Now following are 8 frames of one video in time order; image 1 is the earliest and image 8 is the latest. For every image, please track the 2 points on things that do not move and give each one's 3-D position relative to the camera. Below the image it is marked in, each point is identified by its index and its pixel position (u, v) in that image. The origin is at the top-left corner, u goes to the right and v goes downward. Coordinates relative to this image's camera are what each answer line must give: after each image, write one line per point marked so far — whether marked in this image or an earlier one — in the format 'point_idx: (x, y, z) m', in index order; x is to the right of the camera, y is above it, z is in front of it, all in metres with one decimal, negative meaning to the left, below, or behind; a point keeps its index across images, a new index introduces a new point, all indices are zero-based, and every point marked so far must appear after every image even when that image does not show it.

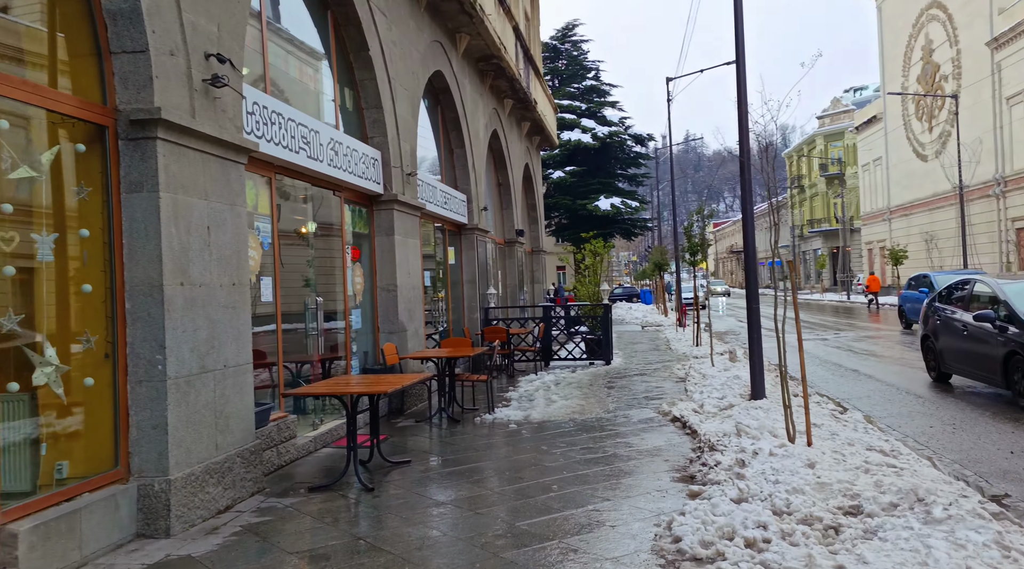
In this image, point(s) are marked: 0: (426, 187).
0: (-1.3, +1.5, +11.7) m
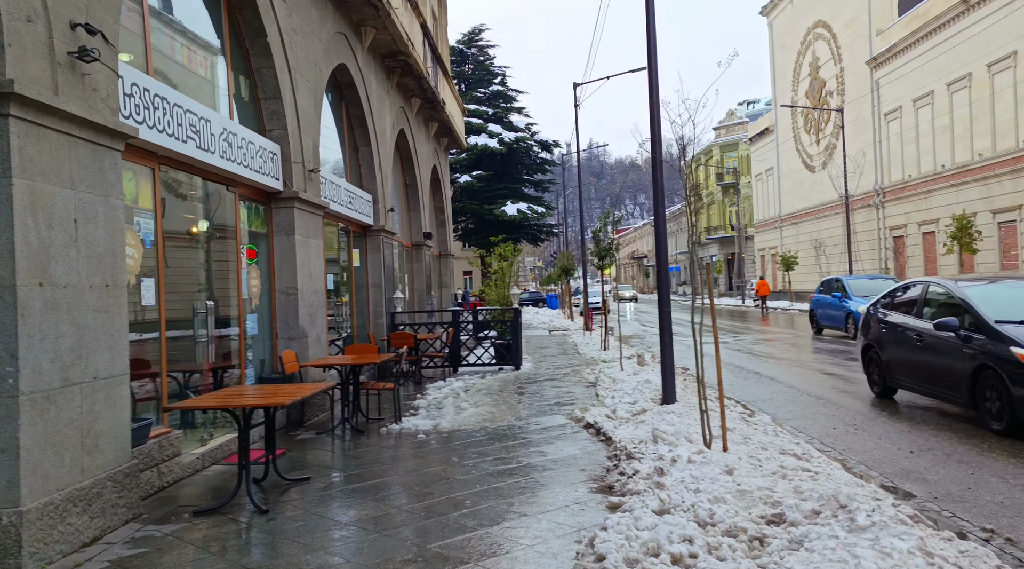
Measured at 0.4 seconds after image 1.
0: (-2.6, +1.4, +11.1) m
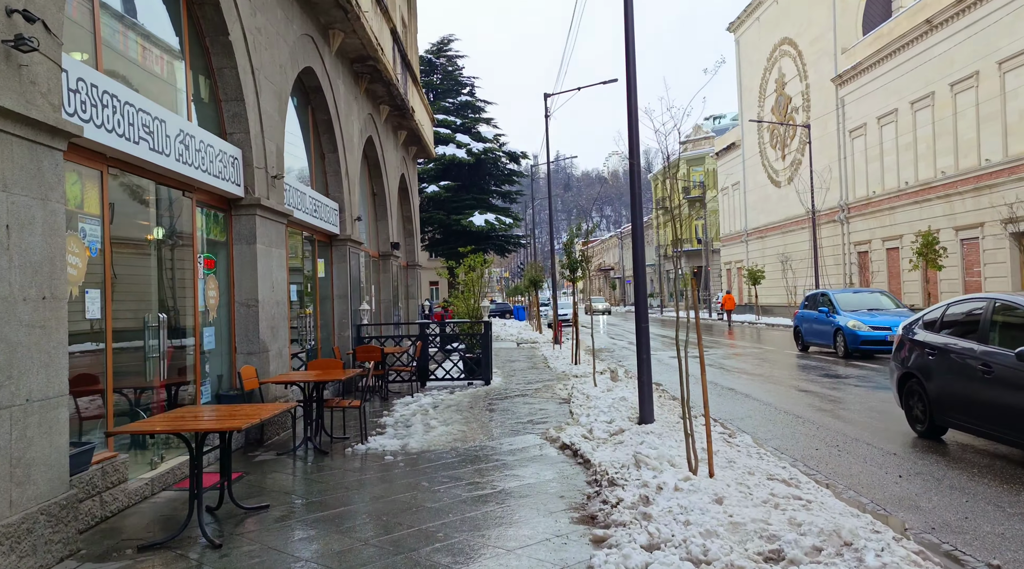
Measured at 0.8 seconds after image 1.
0: (-3.0, +1.3, +10.7) m
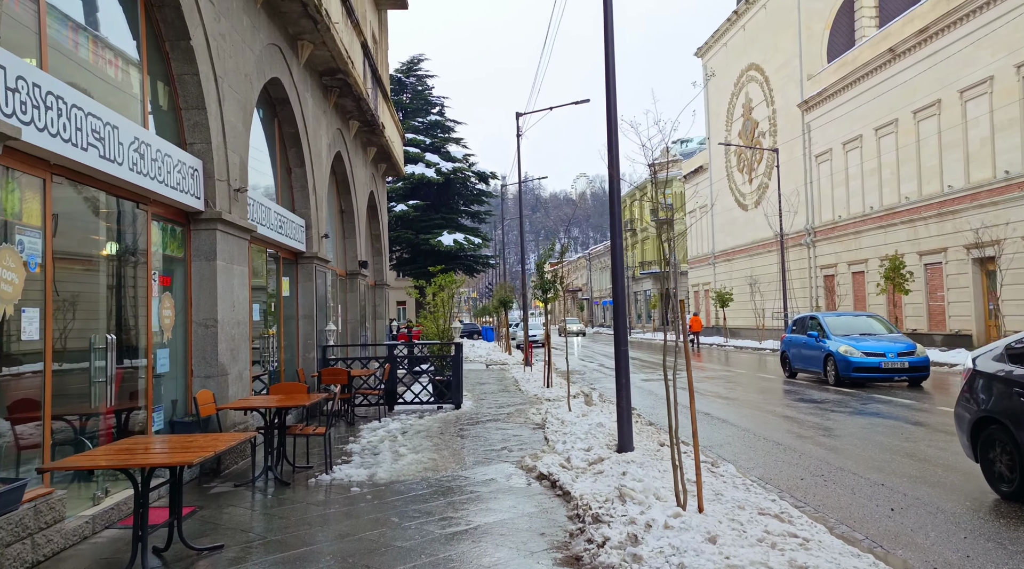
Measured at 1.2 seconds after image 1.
0: (-3.3, +1.0, +10.2) m
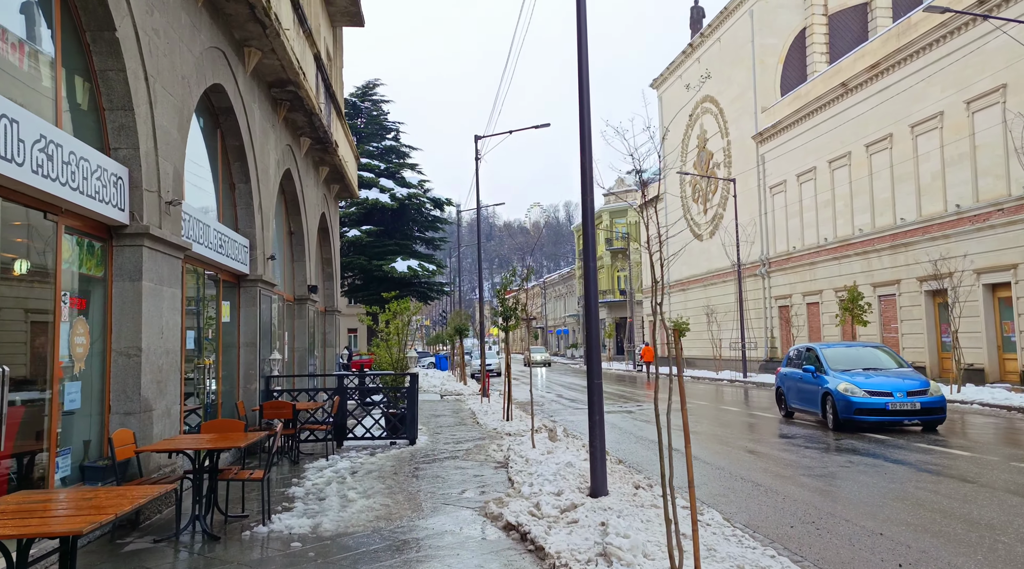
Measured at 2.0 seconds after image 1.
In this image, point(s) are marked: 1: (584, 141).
0: (-3.7, +0.7, +9.3) m
1: (+0.8, +1.5, +8.1) m
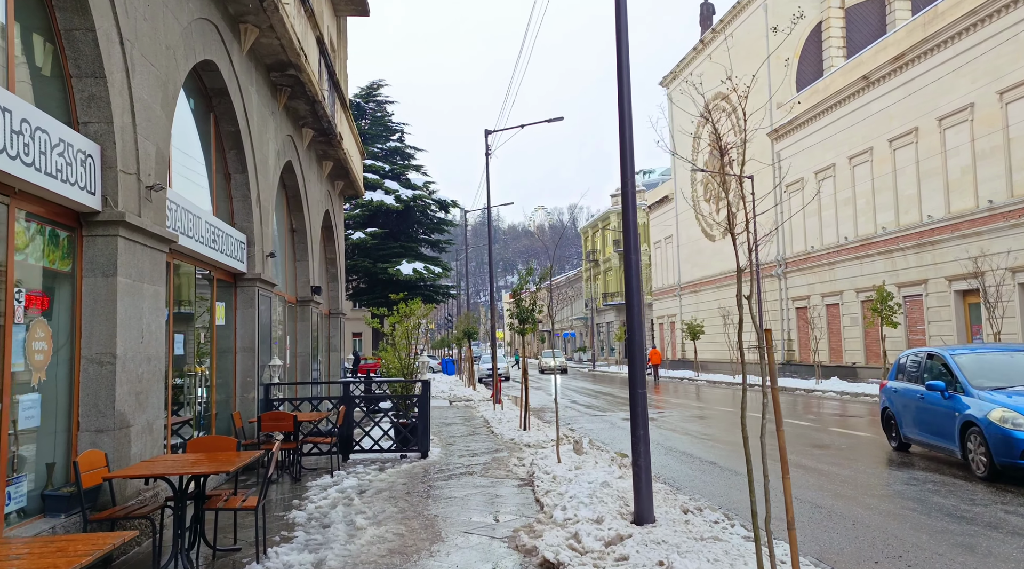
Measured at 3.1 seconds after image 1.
0: (-3.5, +0.7, +8.3) m
1: (+1.0, +1.5, +7.1) m
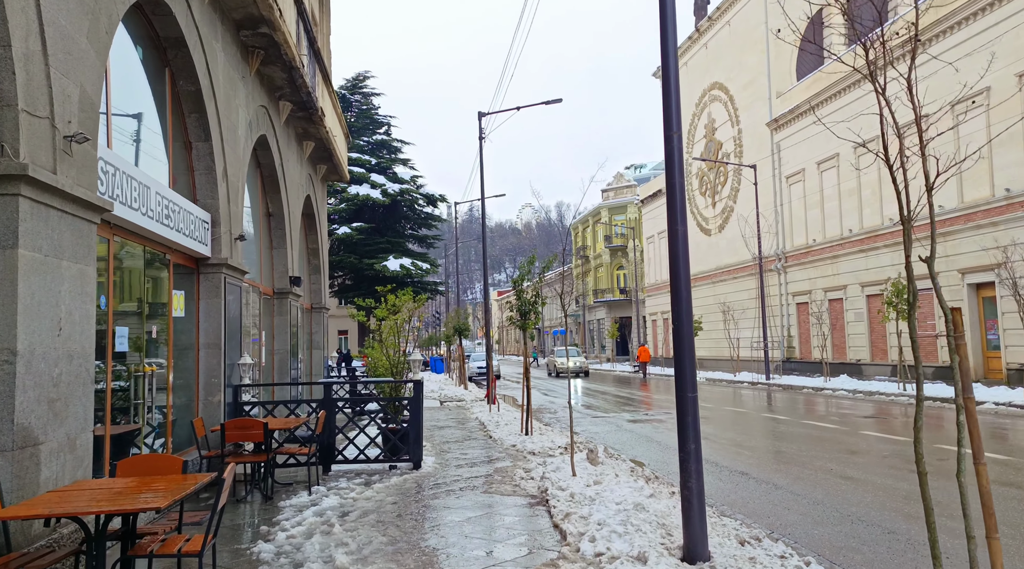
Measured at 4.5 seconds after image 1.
0: (-3.4, +0.9, +6.8) m
1: (+1.2, +1.7, +5.7) m
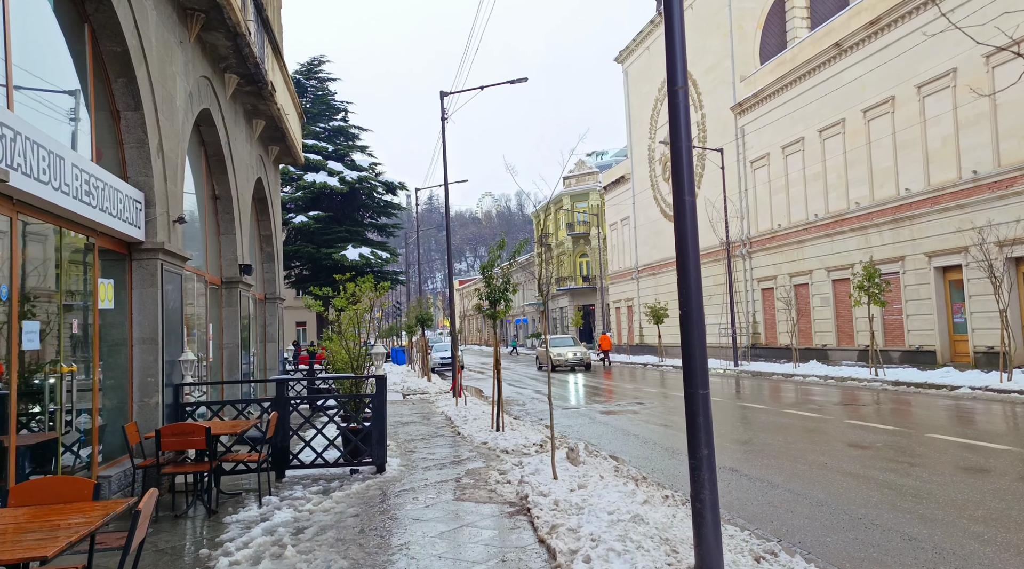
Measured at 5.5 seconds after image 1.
0: (-3.5, +1.0, +5.8) m
1: (+1.0, +1.8, +4.9) m
